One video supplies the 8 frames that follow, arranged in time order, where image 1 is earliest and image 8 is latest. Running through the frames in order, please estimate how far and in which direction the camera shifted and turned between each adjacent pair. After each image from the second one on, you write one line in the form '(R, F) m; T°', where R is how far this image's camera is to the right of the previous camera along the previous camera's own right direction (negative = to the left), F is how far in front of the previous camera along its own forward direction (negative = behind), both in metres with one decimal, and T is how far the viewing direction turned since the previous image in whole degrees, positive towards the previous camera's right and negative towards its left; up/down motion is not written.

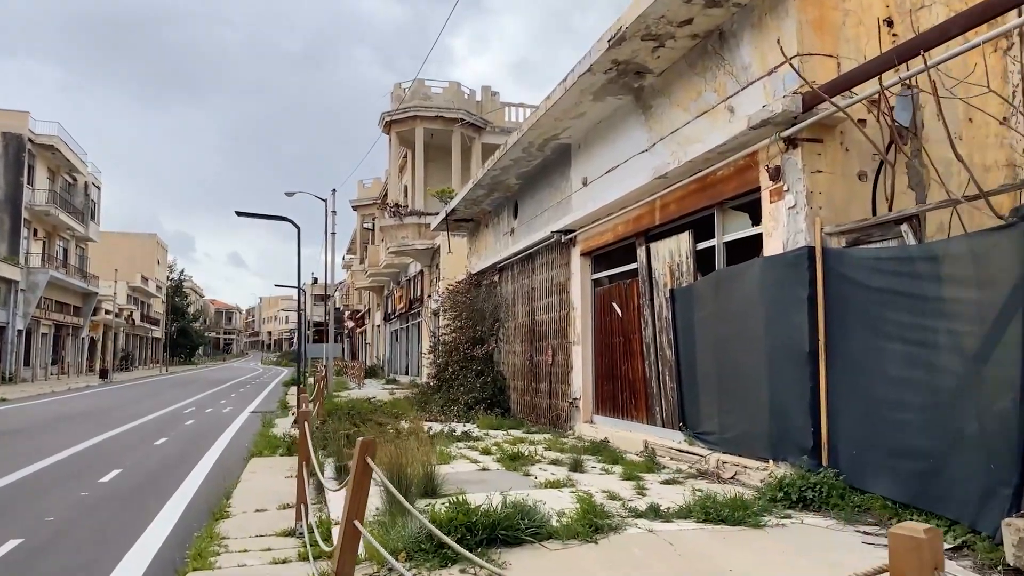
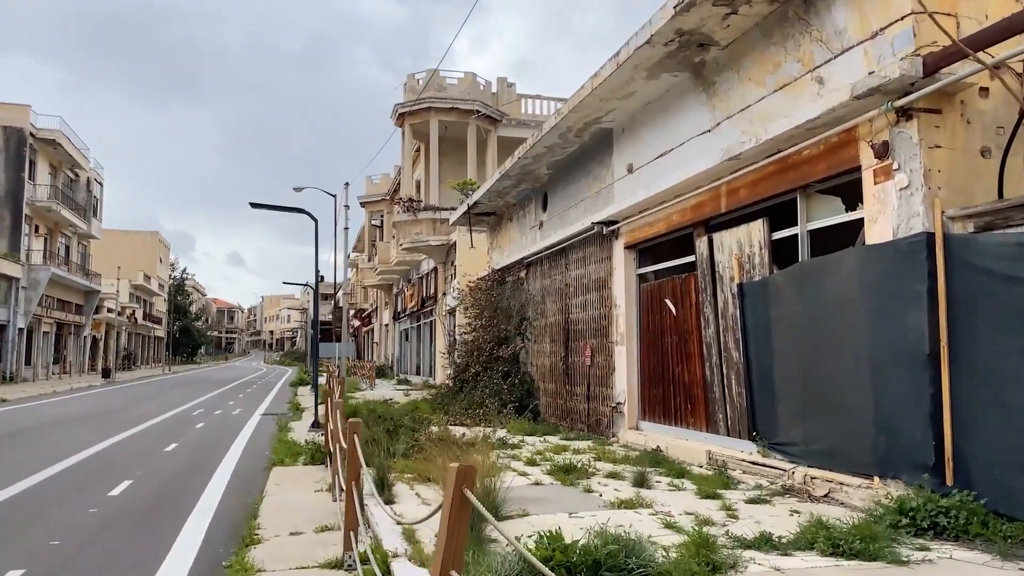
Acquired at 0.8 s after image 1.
(-0.6, +0.9) m; 0°
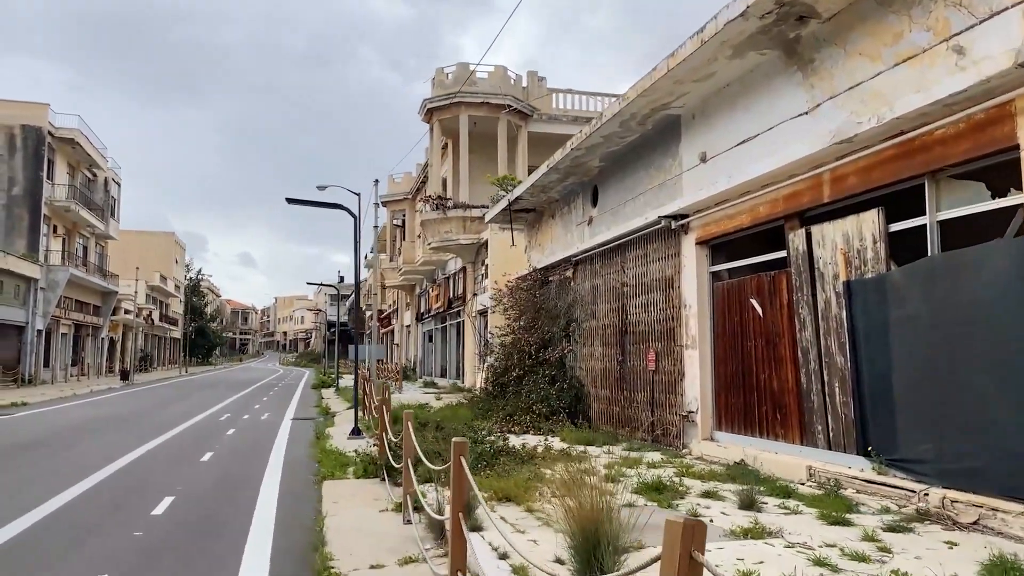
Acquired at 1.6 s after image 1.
(-0.7, +0.8) m; -1°
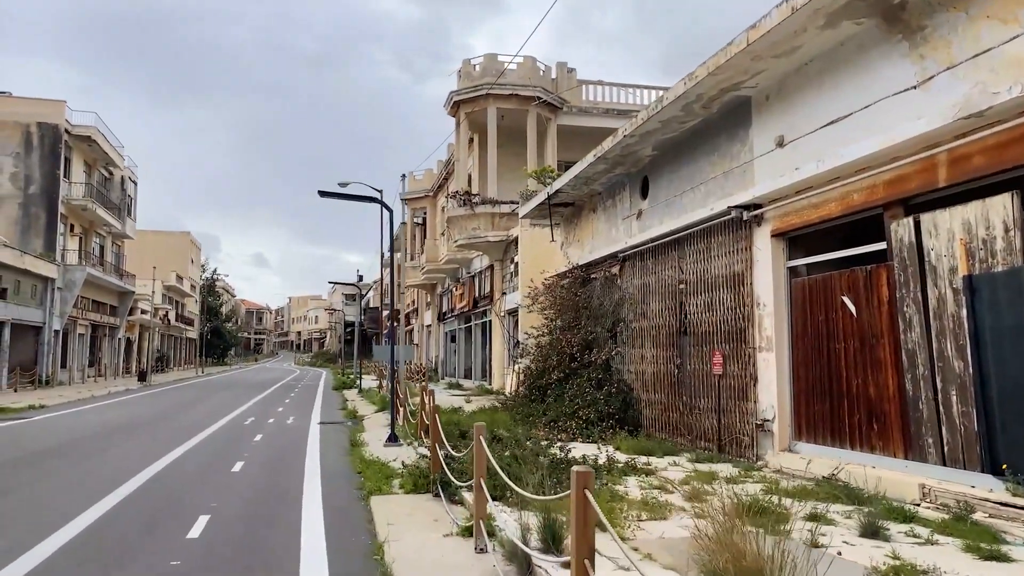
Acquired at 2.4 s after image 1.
(-0.6, +0.9) m; -1°
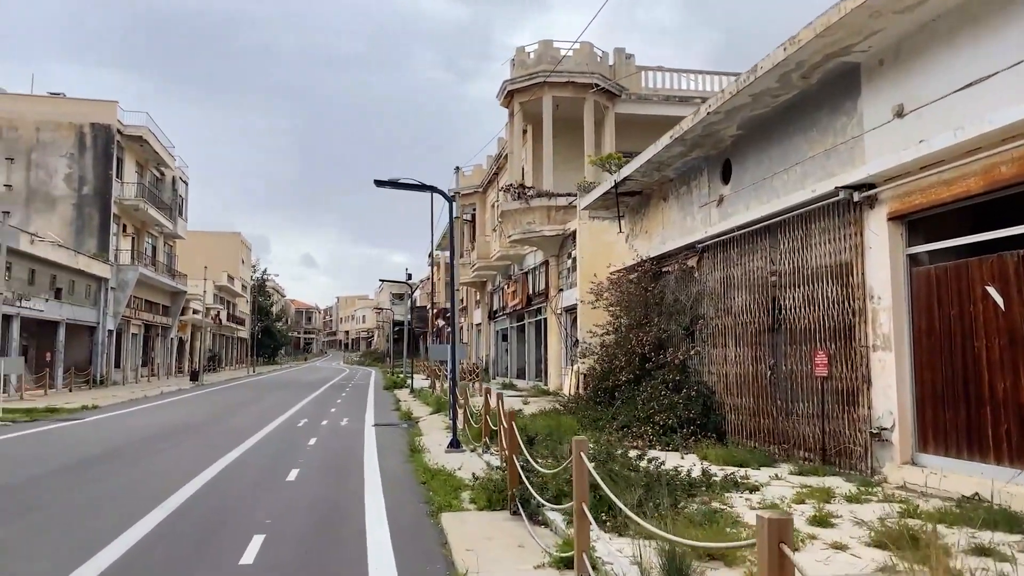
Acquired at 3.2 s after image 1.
(-0.4, +1.0) m; -3°
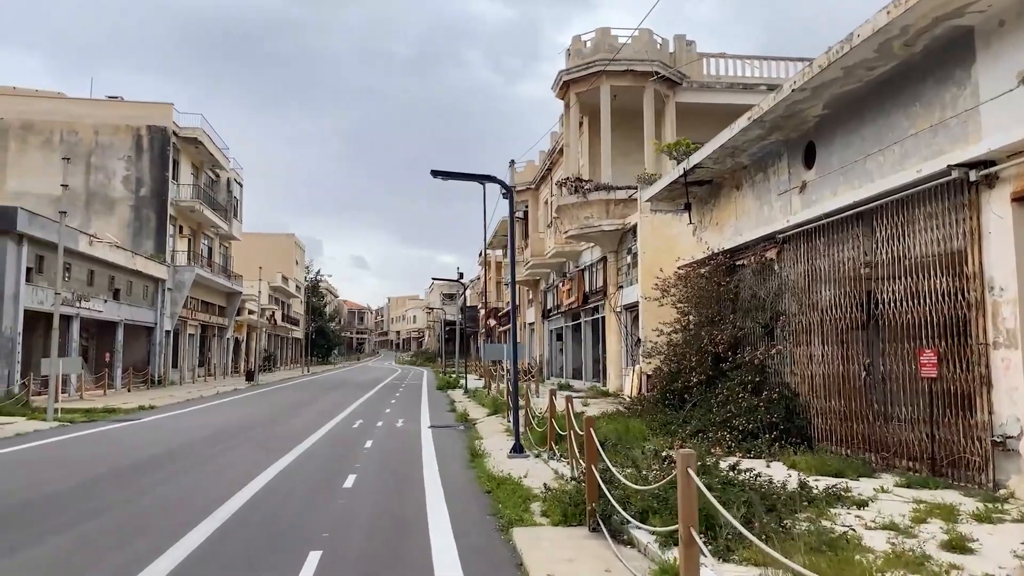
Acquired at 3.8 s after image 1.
(-0.2, +0.7) m; -4°
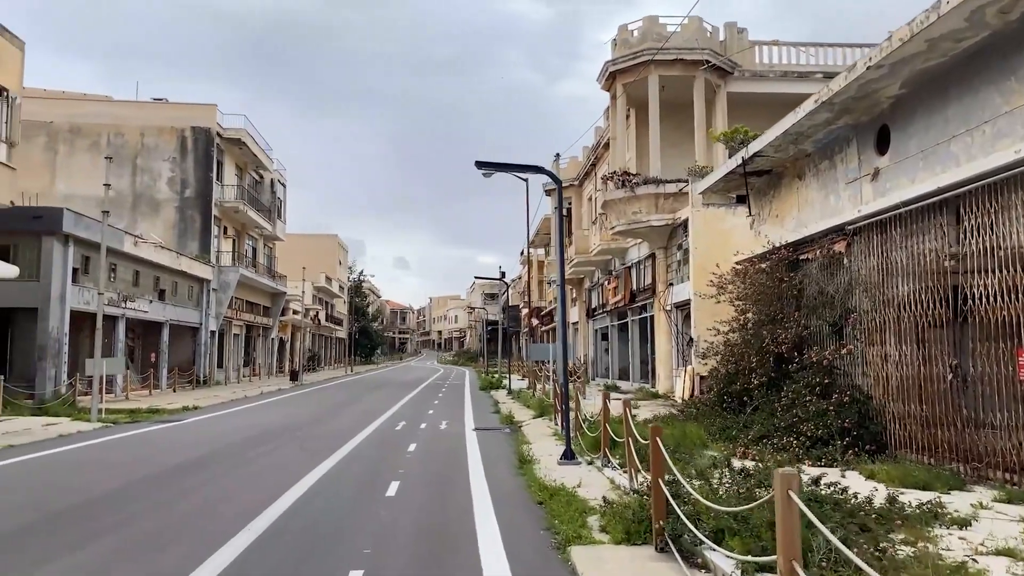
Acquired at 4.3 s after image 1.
(-0.1, +0.6) m; -3°
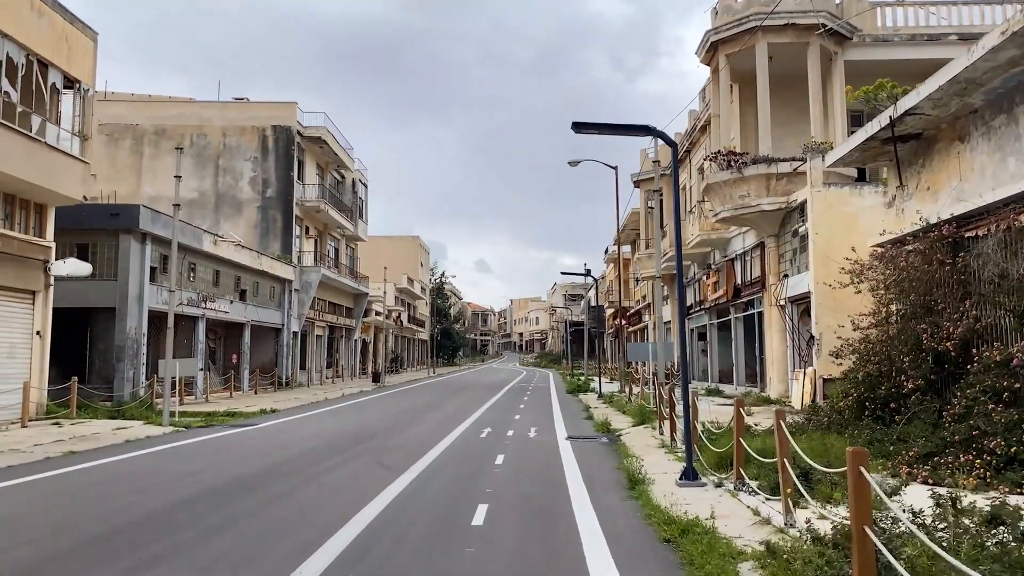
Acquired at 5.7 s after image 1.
(-0.3, +1.8) m; -6°
